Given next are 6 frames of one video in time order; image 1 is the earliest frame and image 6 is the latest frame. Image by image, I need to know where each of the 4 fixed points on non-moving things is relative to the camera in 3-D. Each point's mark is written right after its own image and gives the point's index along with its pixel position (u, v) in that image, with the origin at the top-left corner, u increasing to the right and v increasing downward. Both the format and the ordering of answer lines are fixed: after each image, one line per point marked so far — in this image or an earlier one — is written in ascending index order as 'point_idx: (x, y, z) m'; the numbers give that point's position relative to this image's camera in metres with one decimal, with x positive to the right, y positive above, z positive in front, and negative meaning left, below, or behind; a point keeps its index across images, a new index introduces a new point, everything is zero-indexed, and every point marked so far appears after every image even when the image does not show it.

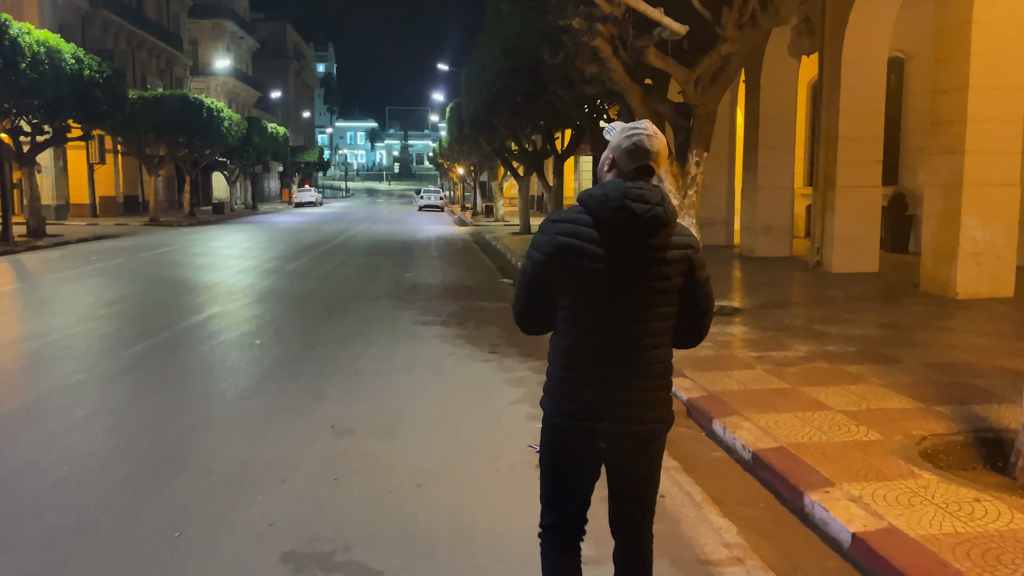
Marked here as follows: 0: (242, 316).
0: (-3.9, -0.4, +11.6) m
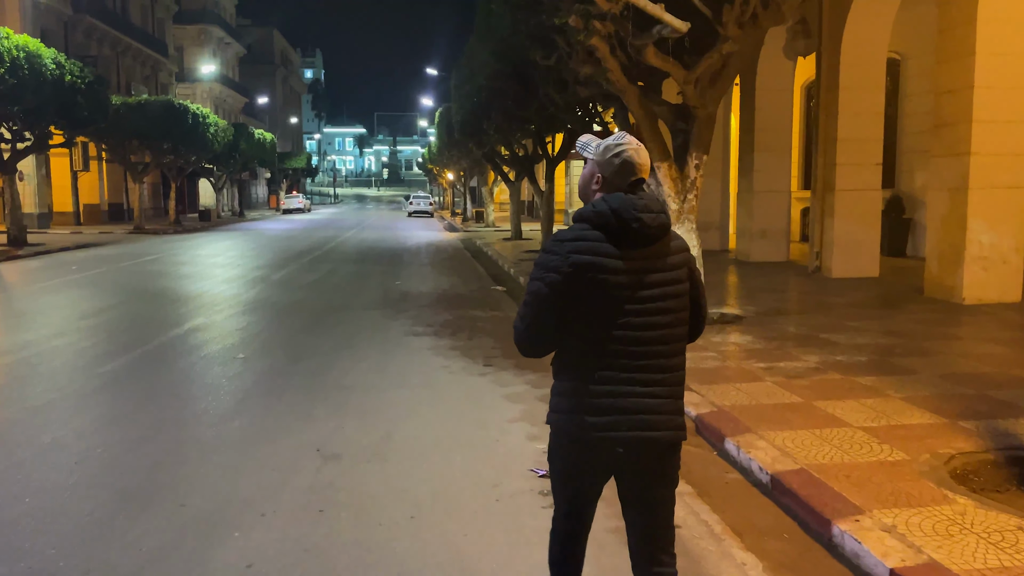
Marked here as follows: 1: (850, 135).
0: (-4.0, -0.5, +11.1) m
1: (+6.2, +2.8, +14.6) m
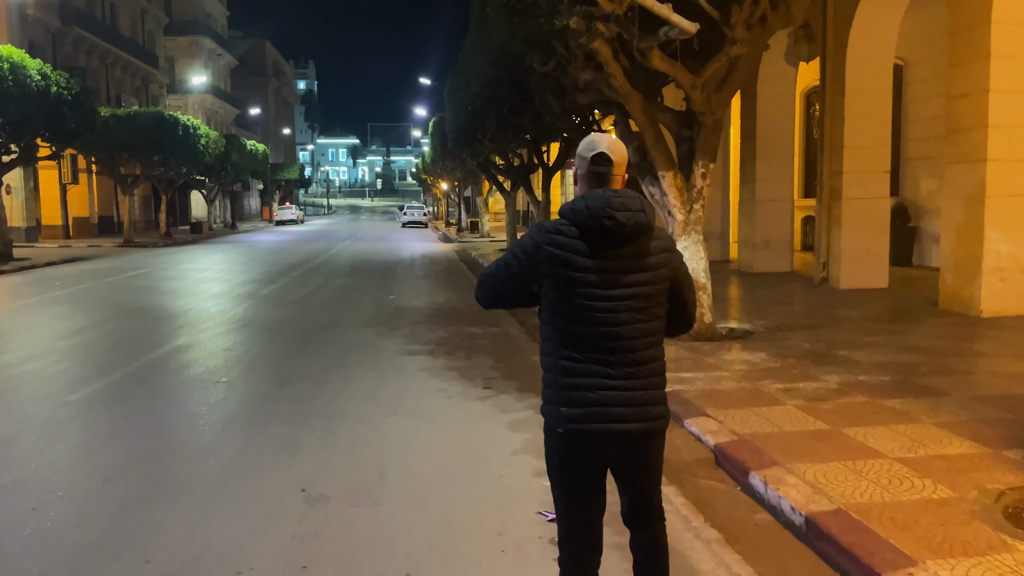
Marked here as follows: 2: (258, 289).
0: (-4.0, -0.8, +10.6) m
1: (+6.1, +2.6, +14.1) m
2: (-5.5, 0.0, +17.1) m
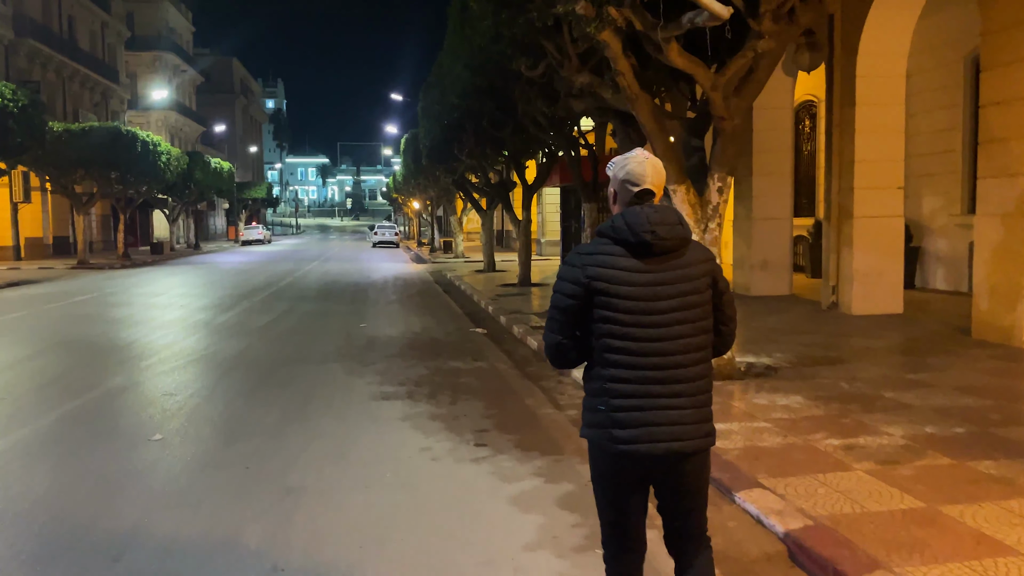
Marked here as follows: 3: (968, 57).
0: (-4.1, -1.2, +9.1) m
1: (+5.9, +2.2, +13.1) m
2: (-5.8, -0.6, +15.6) m
3: (+8.8, +4.4, +15.3) m
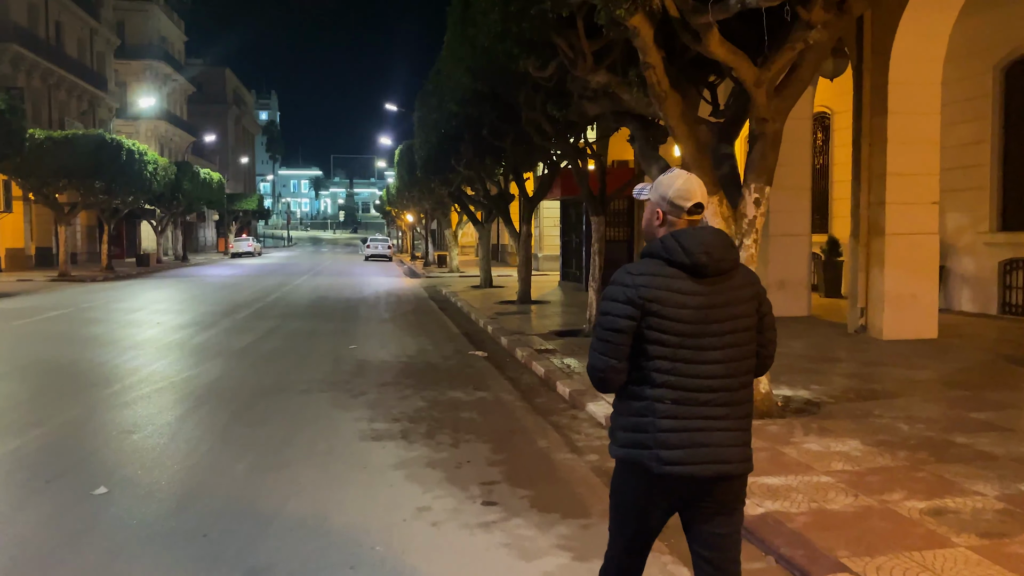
0: (-4.0, -1.4, +8.0) m
1: (+5.9, +1.8, +12.1) m
2: (-5.8, -0.9, +14.5) m
3: (+8.8, +4.0, +14.4) m
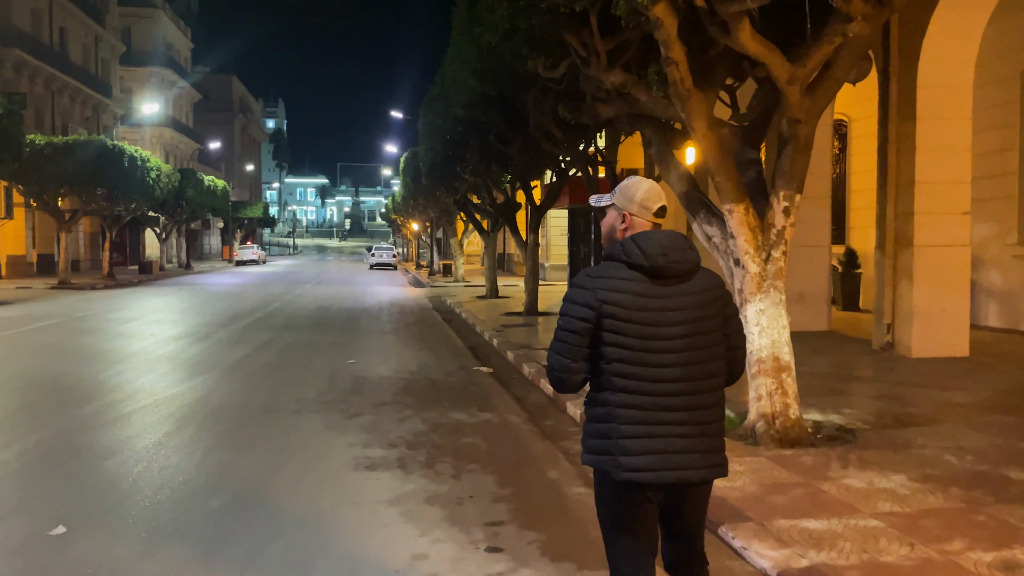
0: (-3.9, -1.5, +7.4) m
1: (+6.1, +1.6, +11.5) m
2: (-5.7, -1.0, +13.9) m
3: (+9.0, +3.8, +13.8) m
